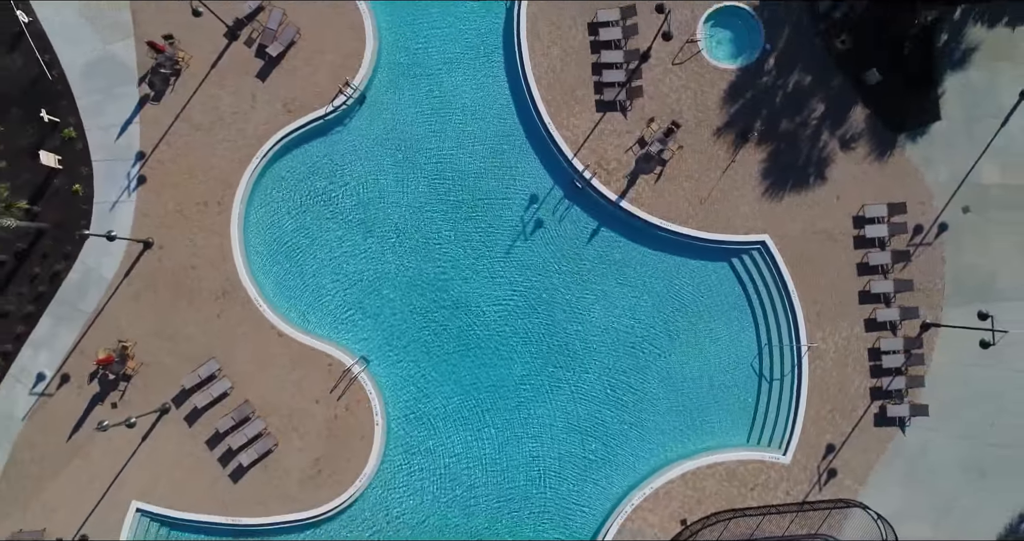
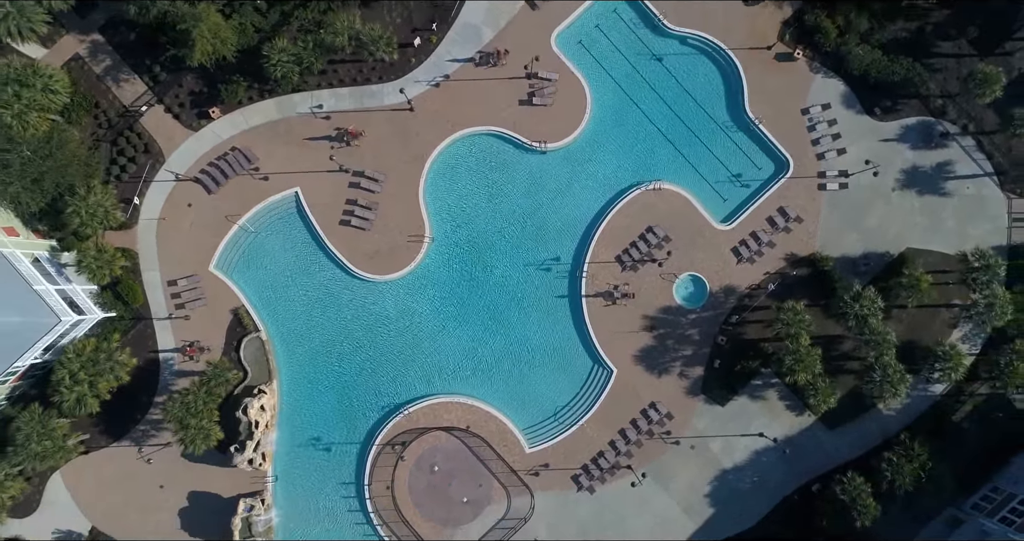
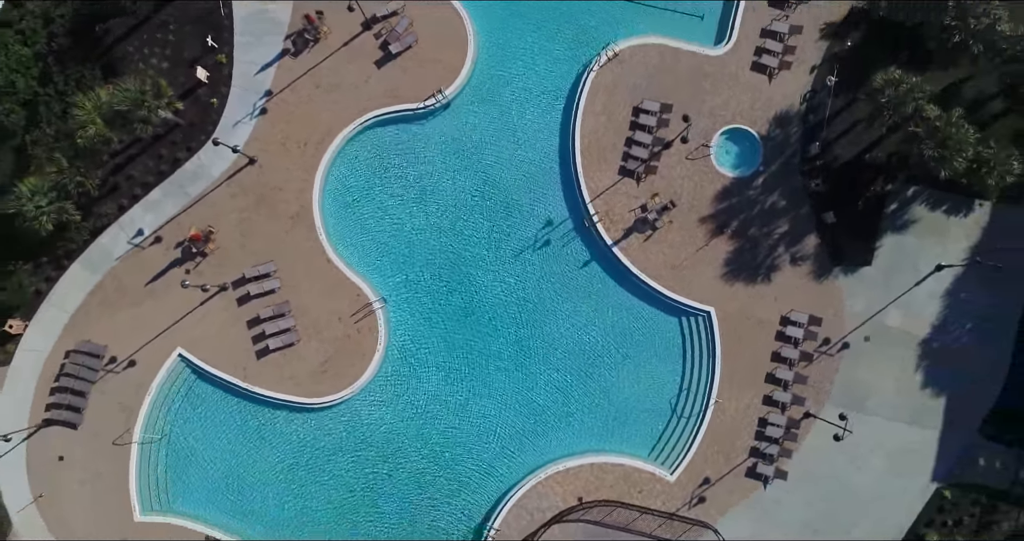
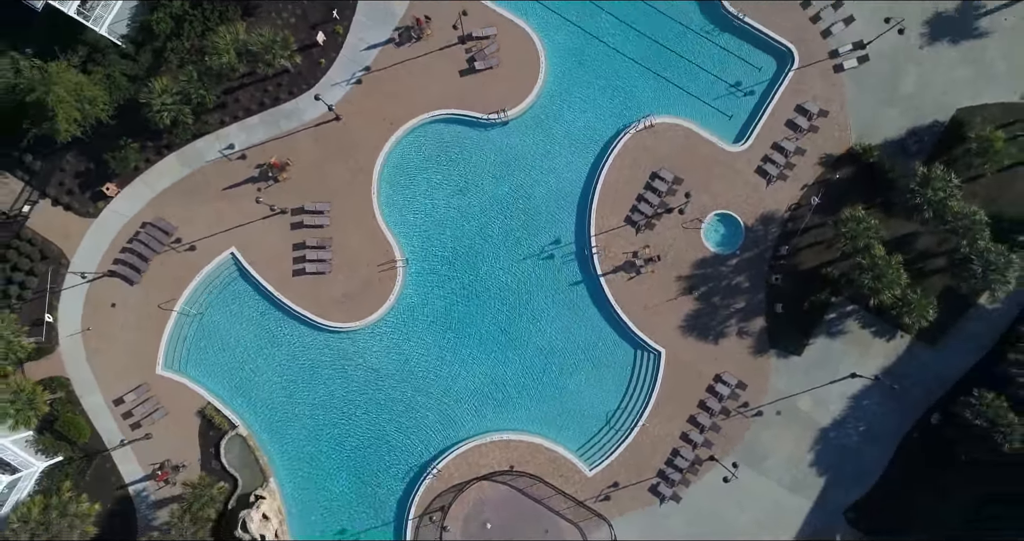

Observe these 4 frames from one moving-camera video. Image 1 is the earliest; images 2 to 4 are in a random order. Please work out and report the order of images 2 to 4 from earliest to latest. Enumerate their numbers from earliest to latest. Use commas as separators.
3, 4, 2
